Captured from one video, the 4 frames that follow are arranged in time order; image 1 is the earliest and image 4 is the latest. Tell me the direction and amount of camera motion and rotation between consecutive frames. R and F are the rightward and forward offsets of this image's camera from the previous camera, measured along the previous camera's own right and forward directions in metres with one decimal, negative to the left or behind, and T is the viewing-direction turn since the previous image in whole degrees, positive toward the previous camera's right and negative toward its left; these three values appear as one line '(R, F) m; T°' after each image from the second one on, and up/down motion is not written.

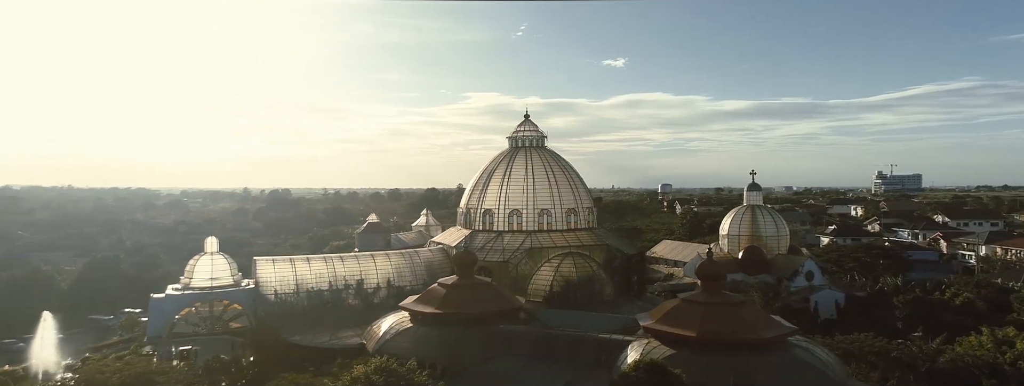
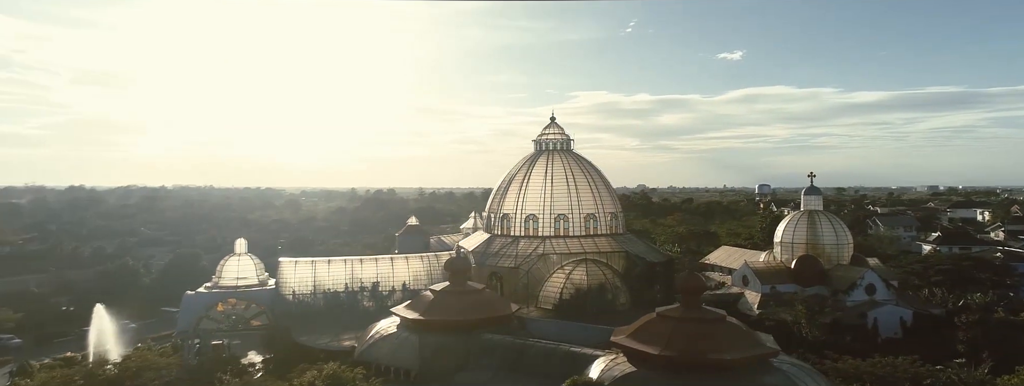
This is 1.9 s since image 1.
(+3.2, +0.5) m; -10°
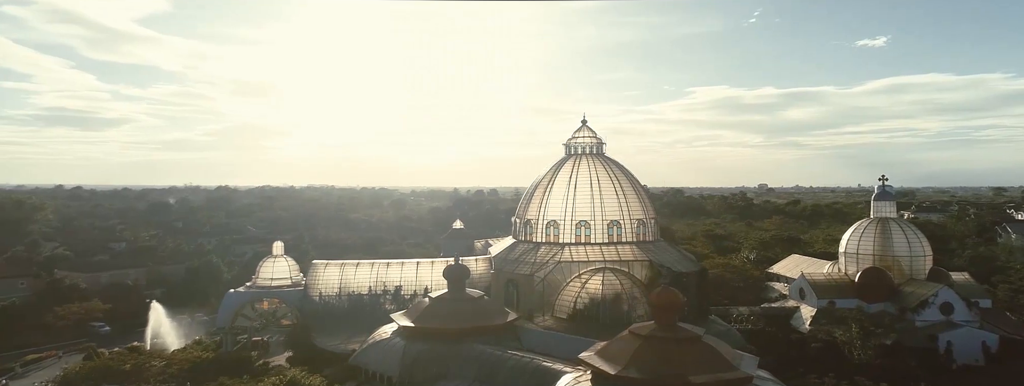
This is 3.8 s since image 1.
(+3.2, +0.6) m; -10°
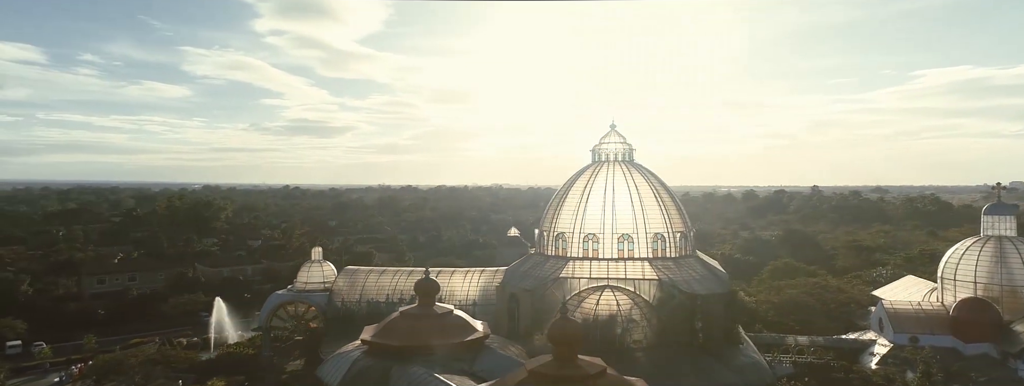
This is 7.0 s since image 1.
(+5.6, +1.7) m; -16°
